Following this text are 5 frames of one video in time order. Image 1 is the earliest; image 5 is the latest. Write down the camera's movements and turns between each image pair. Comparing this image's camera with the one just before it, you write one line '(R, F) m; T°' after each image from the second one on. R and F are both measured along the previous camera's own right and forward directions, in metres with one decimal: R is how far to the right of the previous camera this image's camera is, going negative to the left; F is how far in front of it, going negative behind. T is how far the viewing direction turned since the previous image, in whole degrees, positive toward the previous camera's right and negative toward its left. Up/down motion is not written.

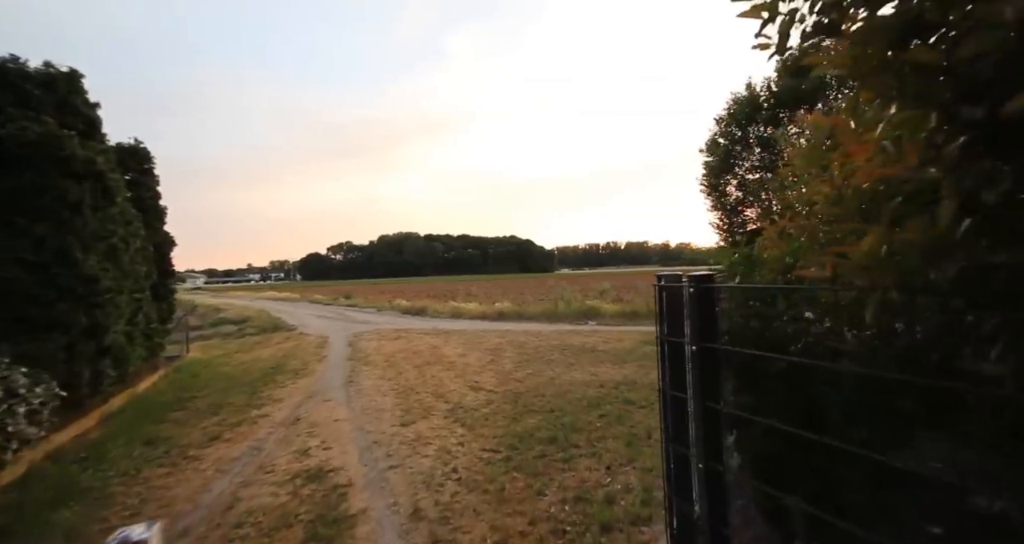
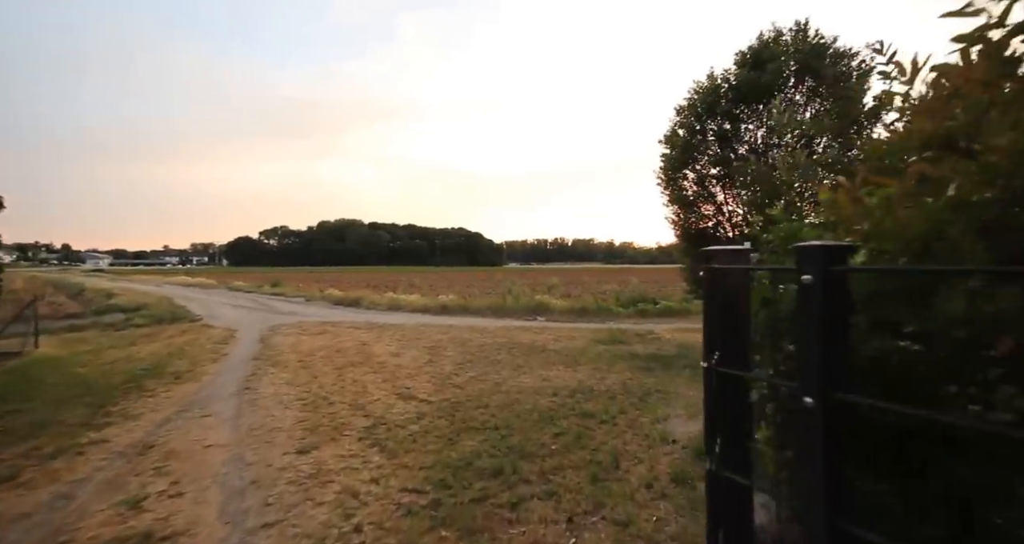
(+0.1, +1.2) m; +7°
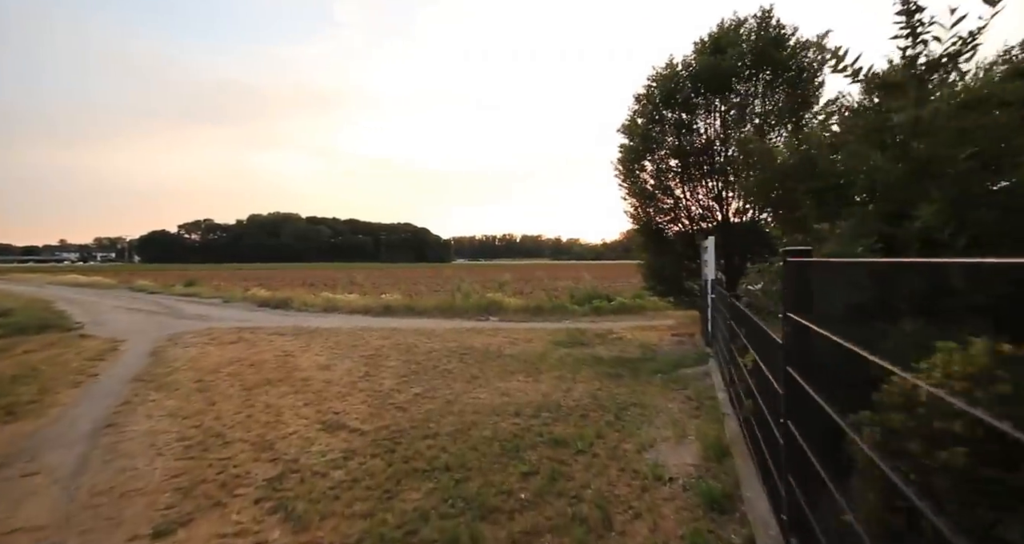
(-0.1, +1.1) m; +7°
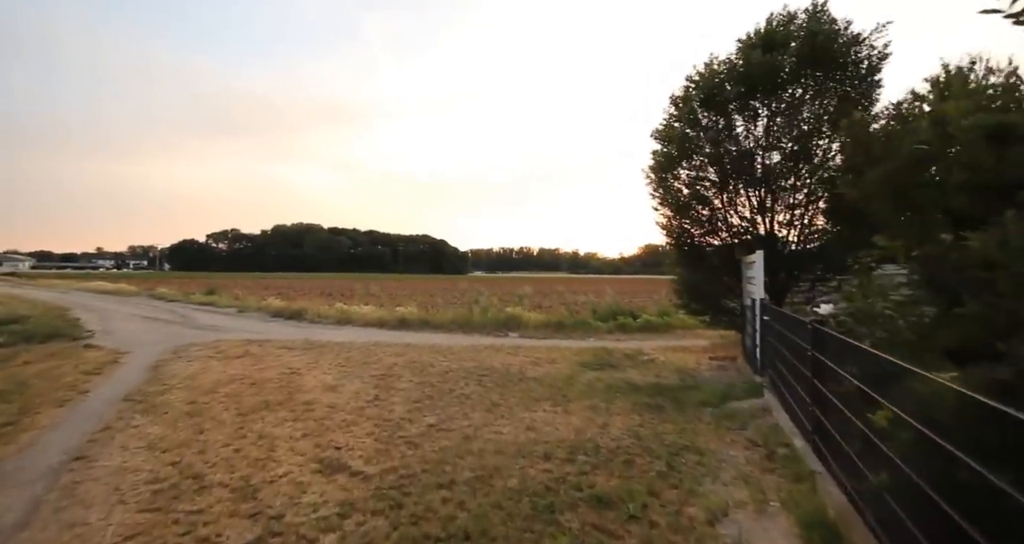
(-0.2, +0.8) m; -2°
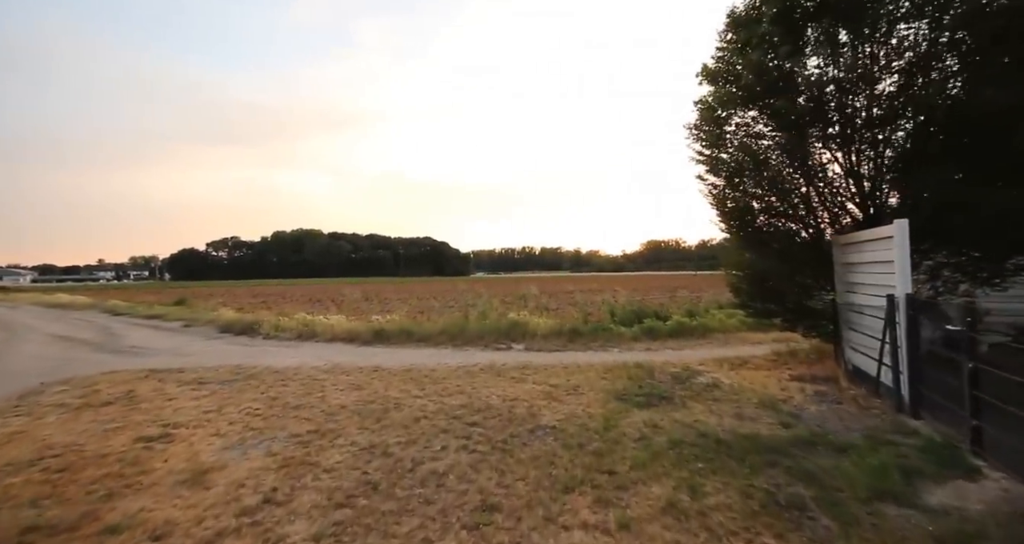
(0.0, +3.1) m; 0°
